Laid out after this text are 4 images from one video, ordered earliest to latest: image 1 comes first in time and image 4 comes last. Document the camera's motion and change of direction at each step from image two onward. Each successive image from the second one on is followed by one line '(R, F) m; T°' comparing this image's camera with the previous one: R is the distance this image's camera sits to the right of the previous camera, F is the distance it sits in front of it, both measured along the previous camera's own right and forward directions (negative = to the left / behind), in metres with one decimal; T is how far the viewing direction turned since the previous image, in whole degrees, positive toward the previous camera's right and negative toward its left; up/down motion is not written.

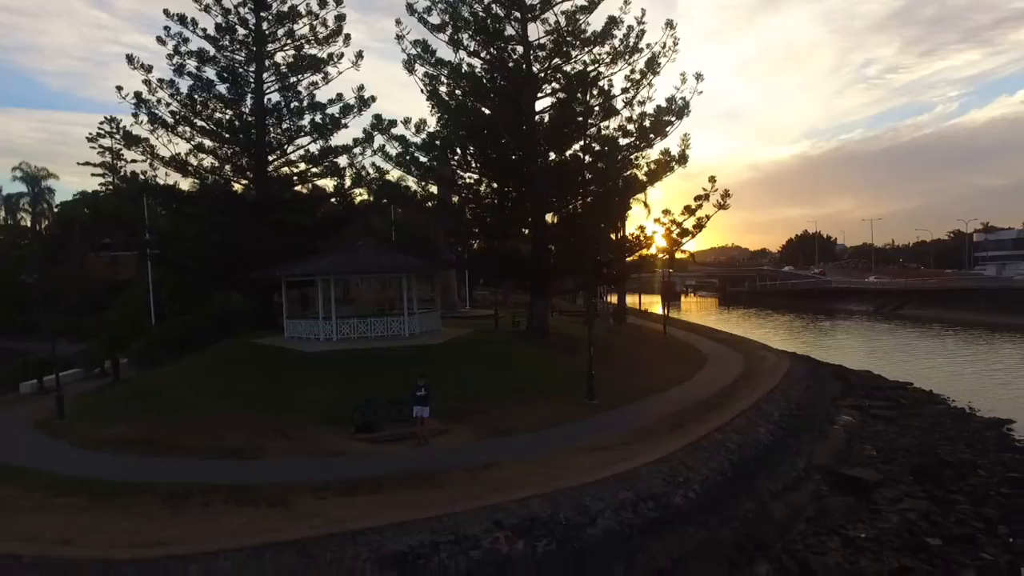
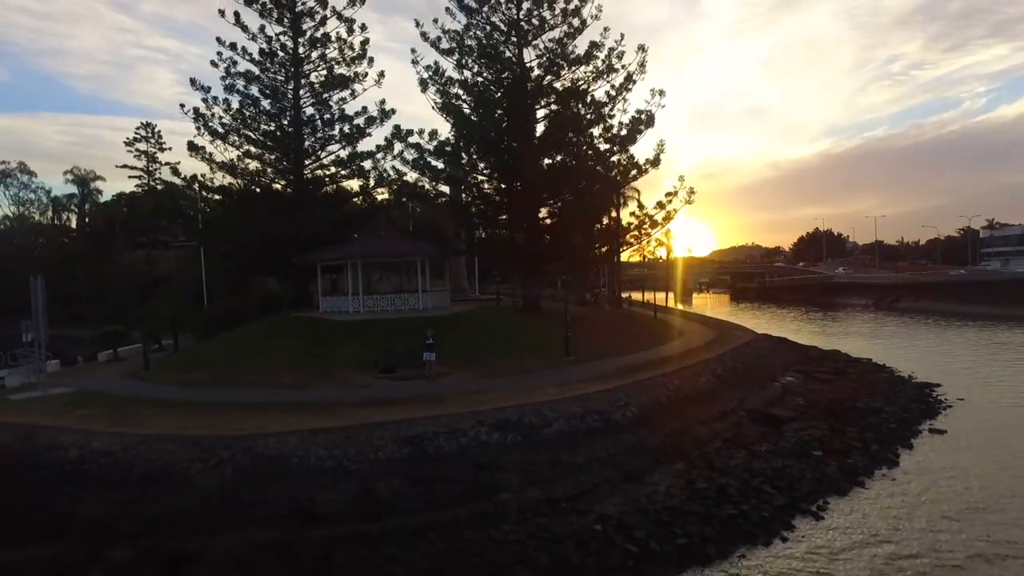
(+0.8, -4.6) m; -1°
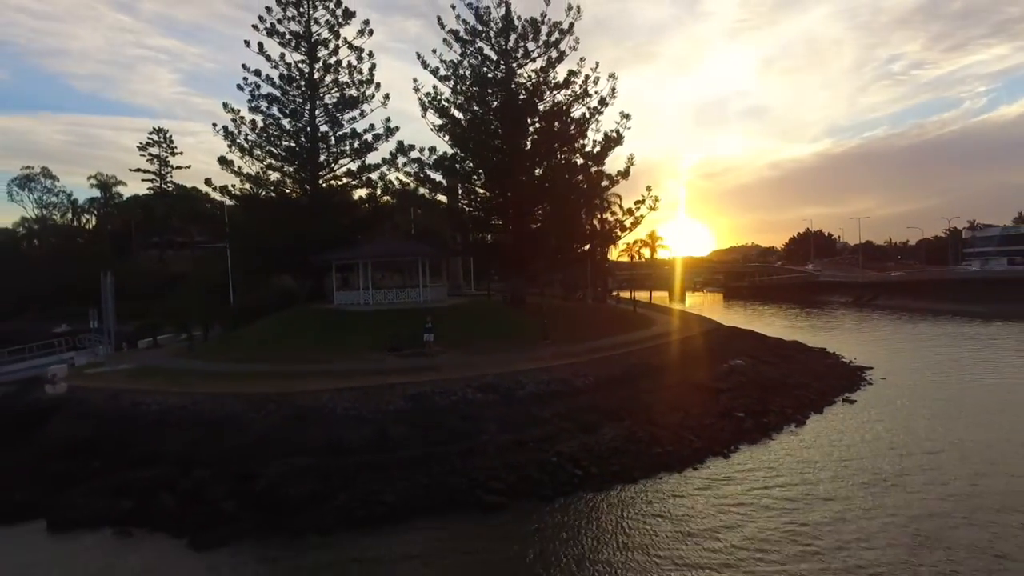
(+0.5, -4.4) m; 0°
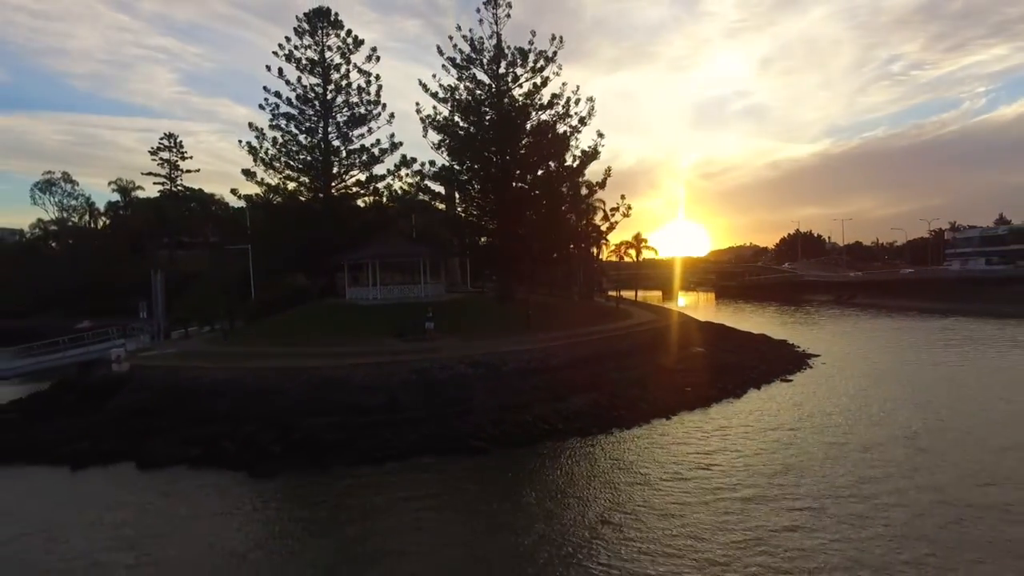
(+0.5, -4.5) m; 0°
